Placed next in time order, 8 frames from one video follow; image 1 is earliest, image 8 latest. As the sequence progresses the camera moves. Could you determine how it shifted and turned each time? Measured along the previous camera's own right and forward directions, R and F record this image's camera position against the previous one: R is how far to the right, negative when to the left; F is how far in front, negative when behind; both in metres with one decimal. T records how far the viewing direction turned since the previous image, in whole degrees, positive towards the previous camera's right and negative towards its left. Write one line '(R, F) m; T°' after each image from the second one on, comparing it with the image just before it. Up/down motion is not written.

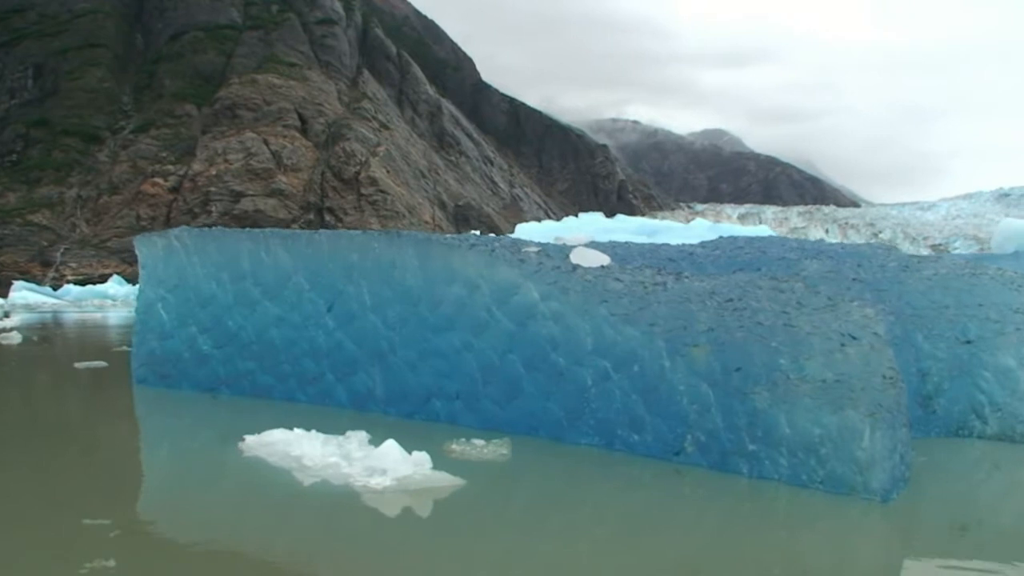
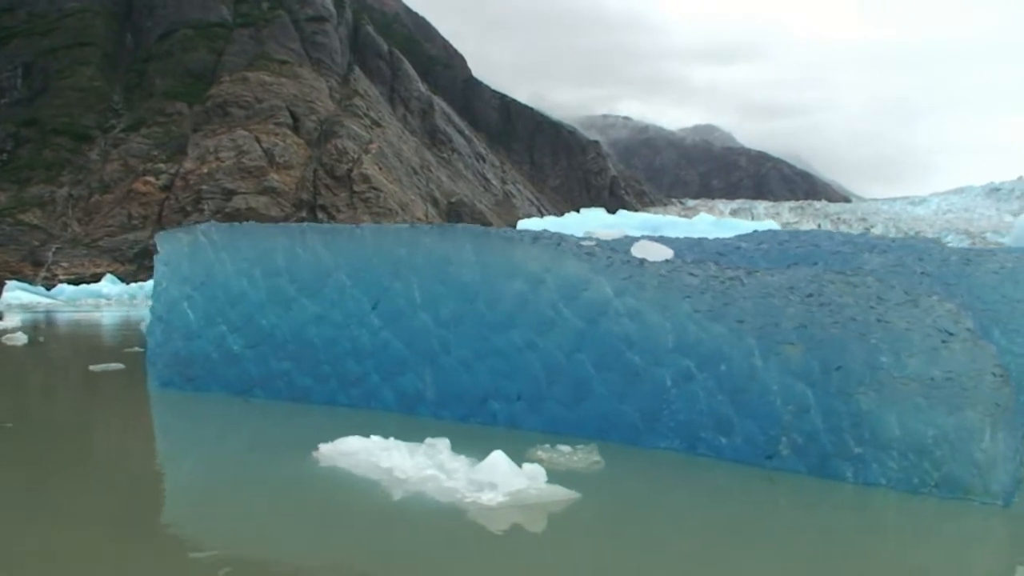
(-0.3, +0.3) m; 0°
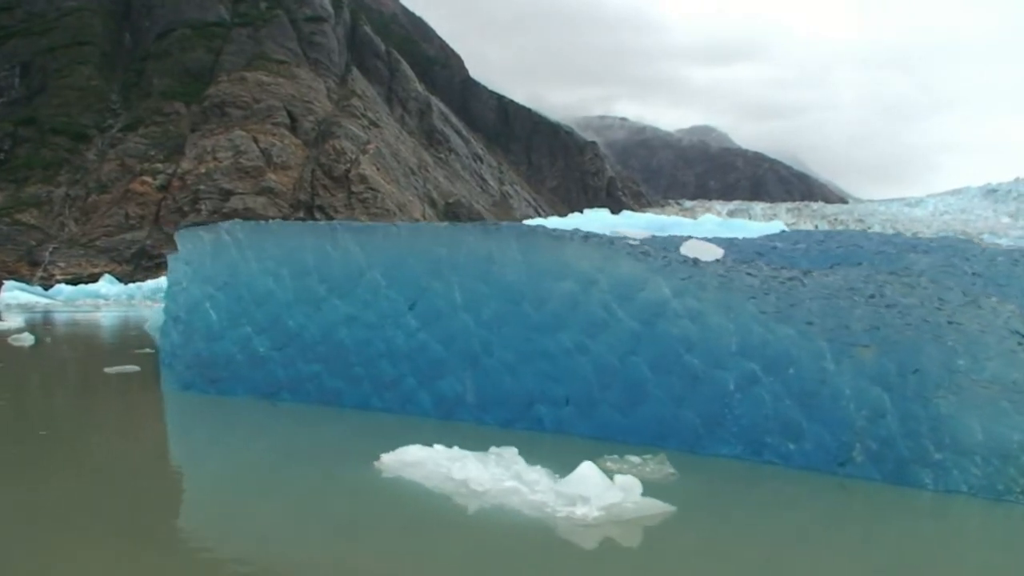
(-0.2, +0.2) m; 0°
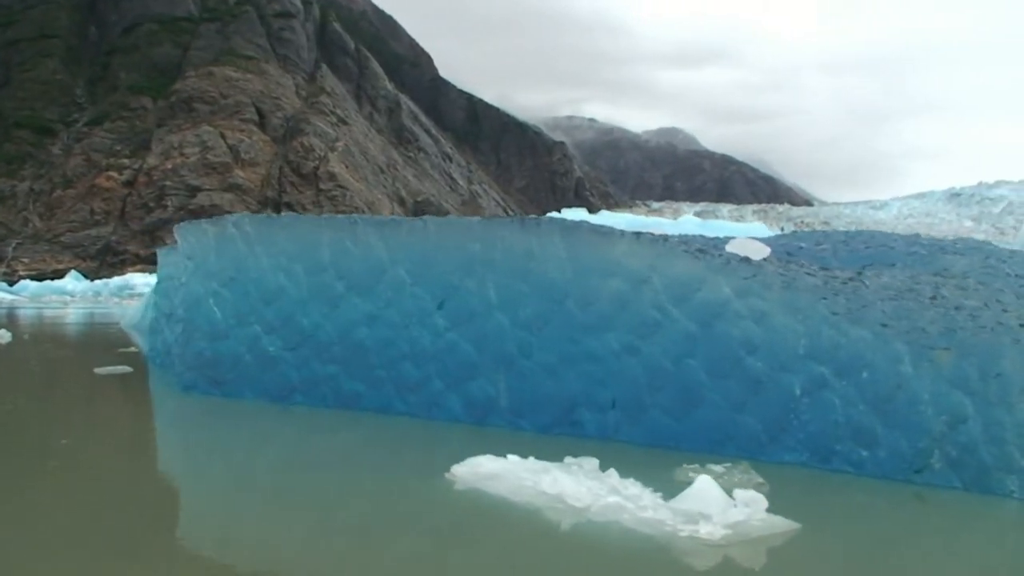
(-0.3, +0.2) m; +2°
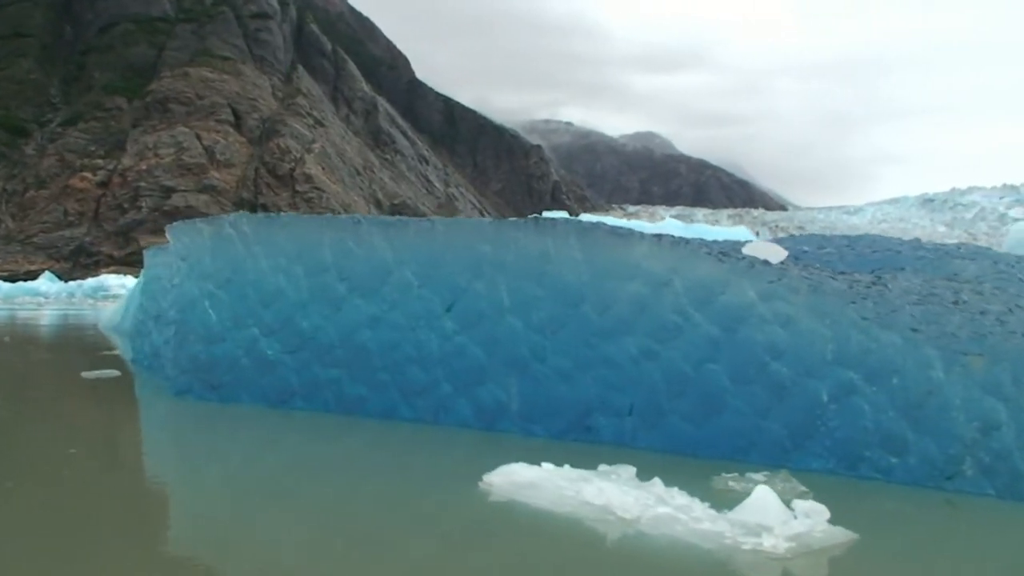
(-0.2, +0.1) m; +1°
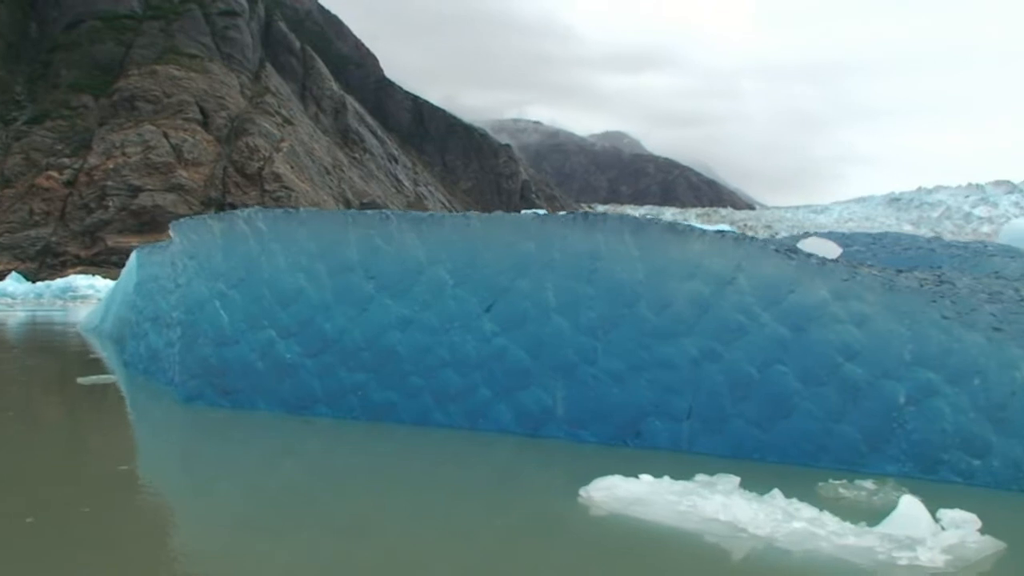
(-0.3, +0.2) m; +2°
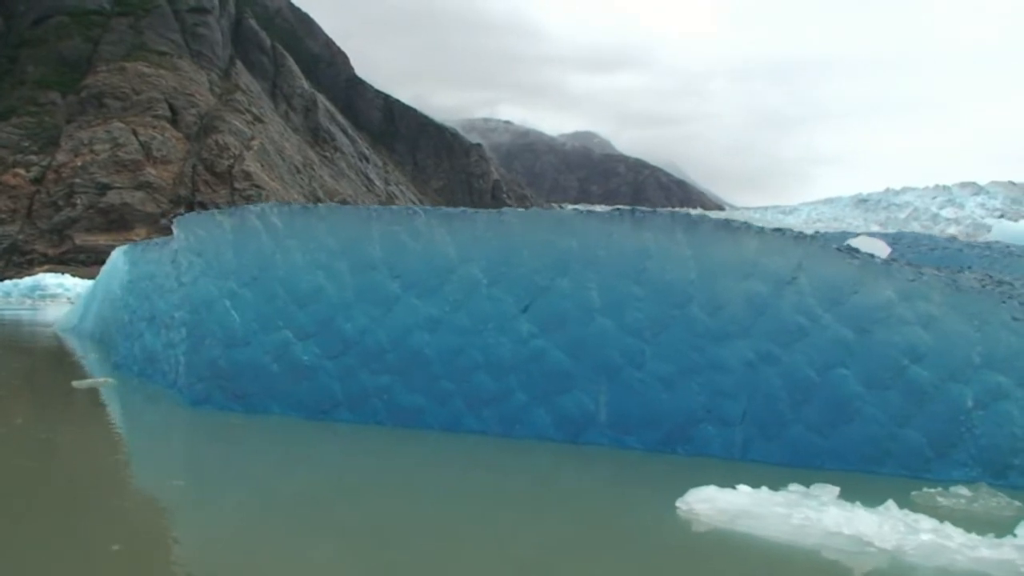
(-0.3, +0.1) m; +2°
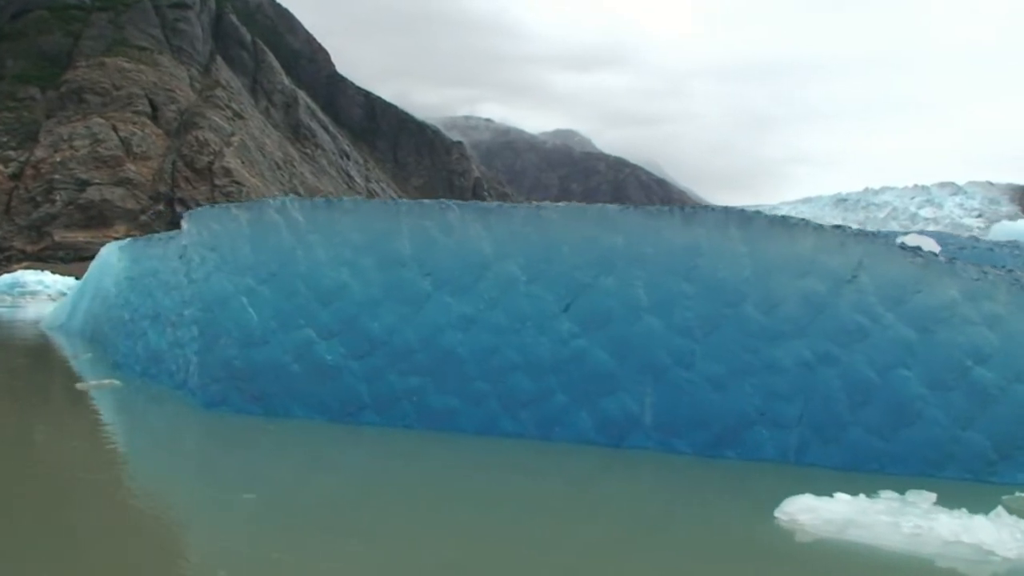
(-0.3, +0.1) m; +1°
